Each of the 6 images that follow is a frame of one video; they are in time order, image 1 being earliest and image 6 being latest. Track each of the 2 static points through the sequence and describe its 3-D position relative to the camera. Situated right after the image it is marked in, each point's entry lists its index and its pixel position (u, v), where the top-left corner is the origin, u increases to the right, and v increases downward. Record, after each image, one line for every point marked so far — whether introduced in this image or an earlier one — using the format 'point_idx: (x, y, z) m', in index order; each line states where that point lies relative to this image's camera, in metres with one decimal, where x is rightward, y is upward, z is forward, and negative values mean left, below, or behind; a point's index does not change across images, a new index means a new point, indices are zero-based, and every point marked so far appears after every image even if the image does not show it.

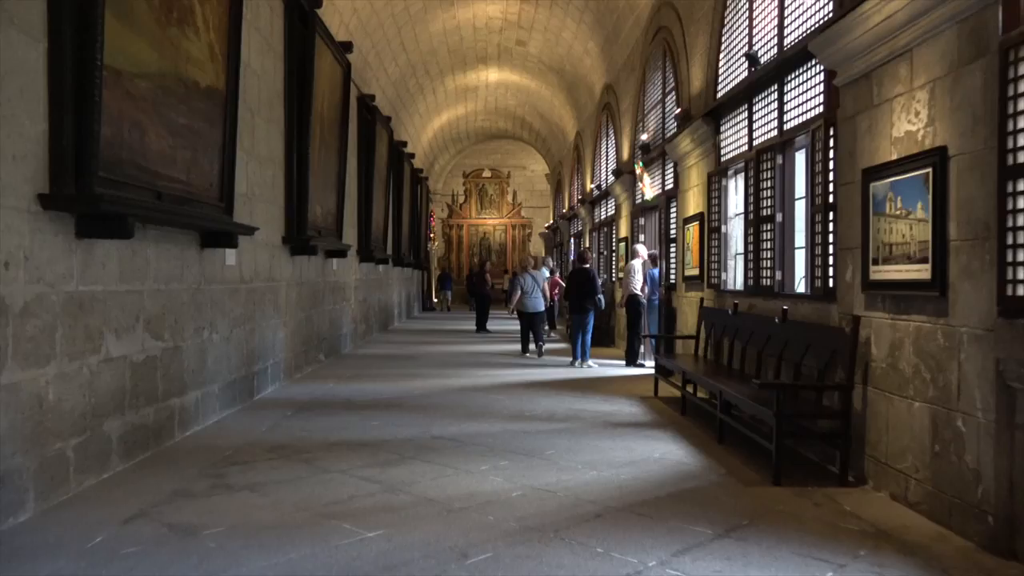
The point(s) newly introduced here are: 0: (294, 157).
0: (-3.4, +2.0, +9.1) m
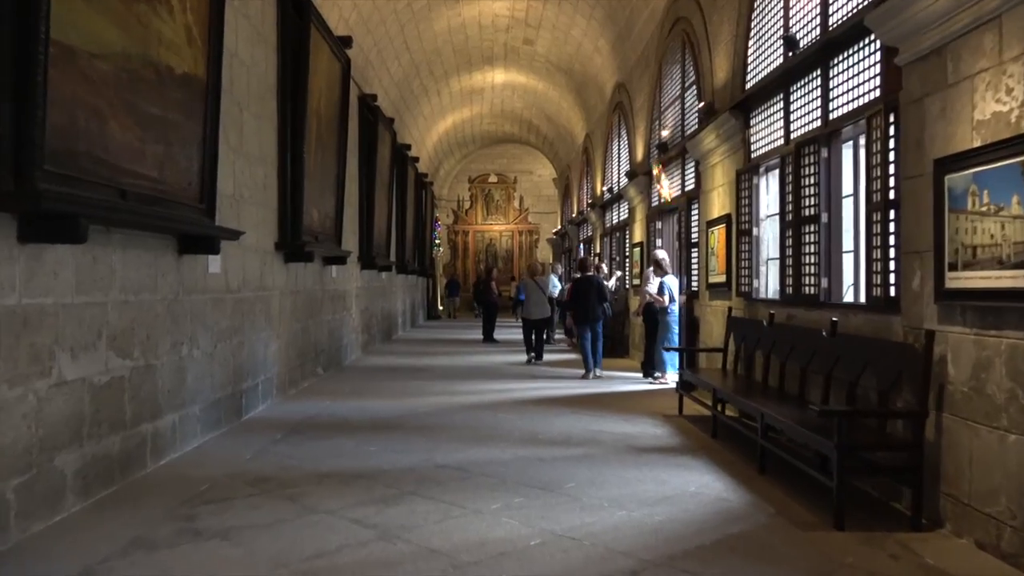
0: (-3.2, +1.9, +8.5) m
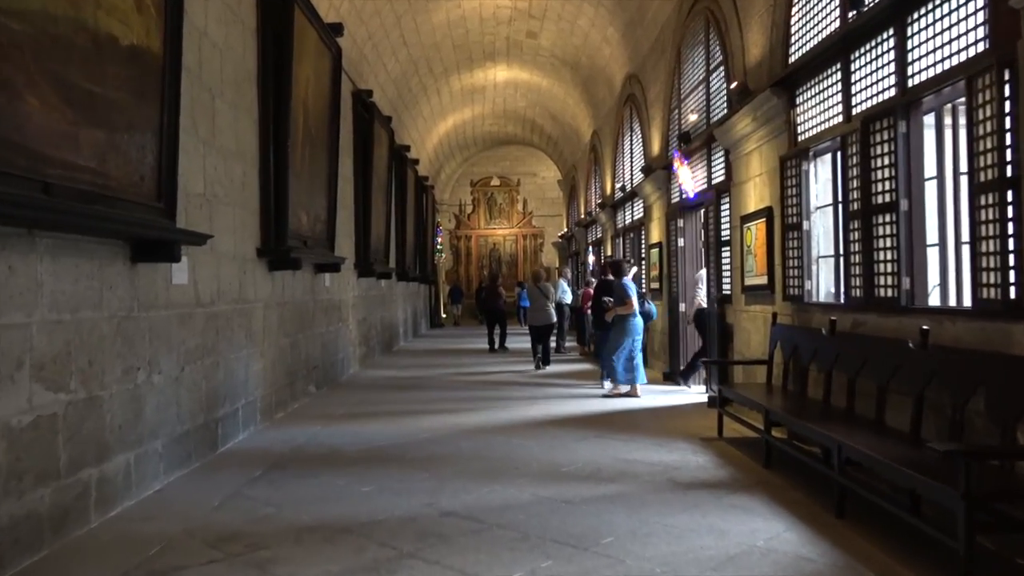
0: (-3.1, +1.8, +7.6) m
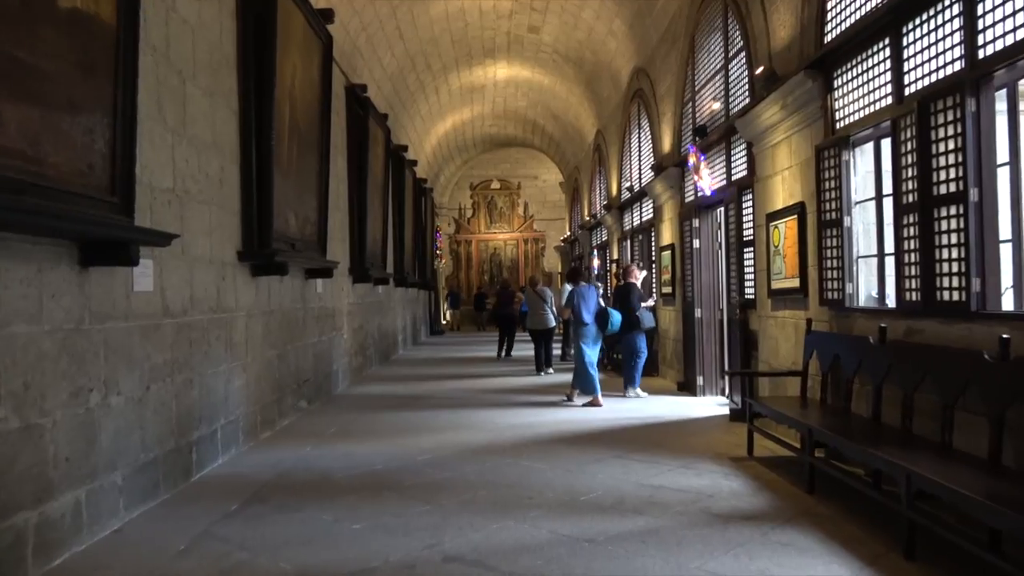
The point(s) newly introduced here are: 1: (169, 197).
0: (-3.0, +1.7, +6.9) m
1: (-3.1, +0.8, +5.4) m
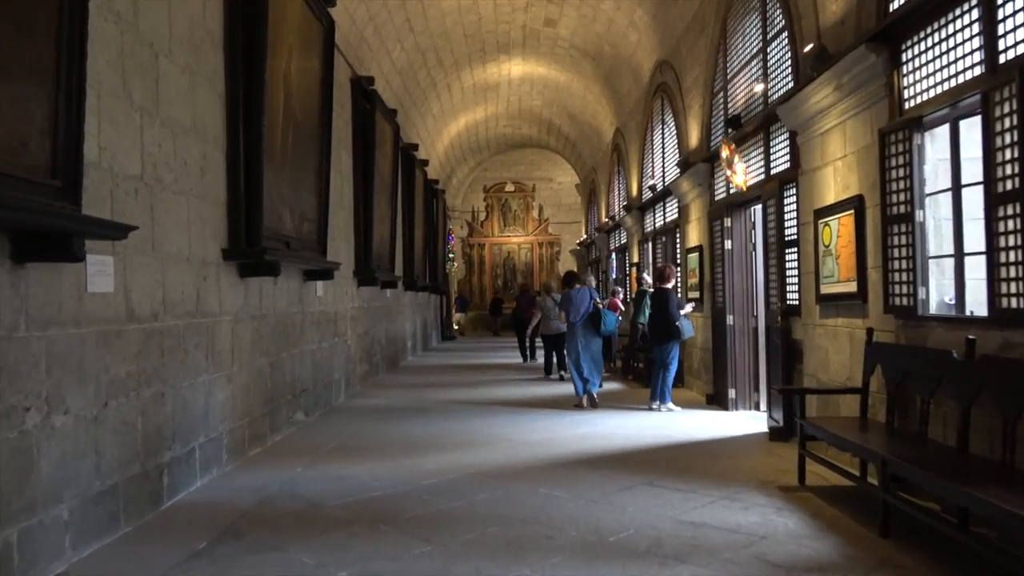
0: (-2.9, +1.7, +6.3) m
1: (-3.0, +0.8, +4.7) m
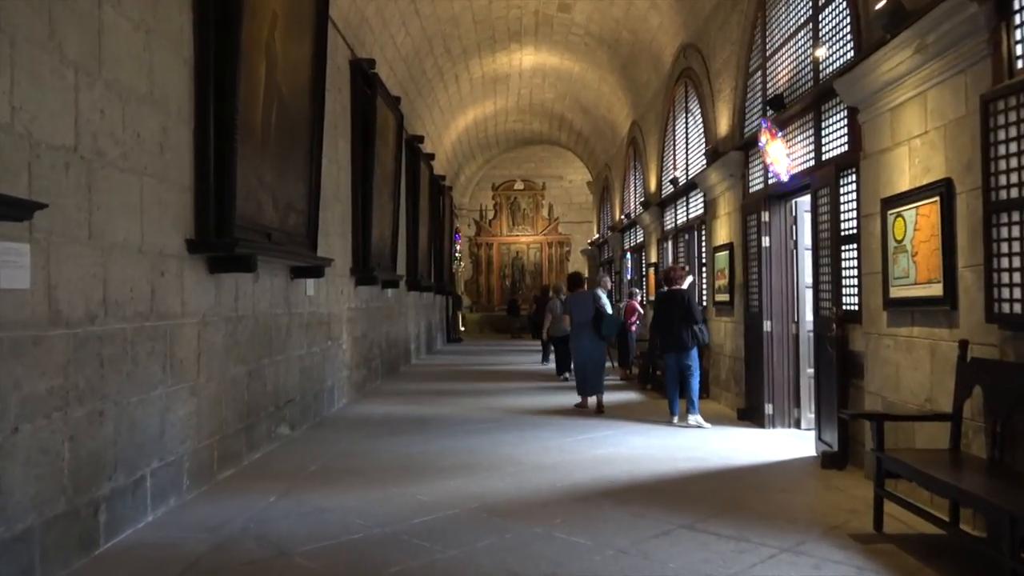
0: (-2.7, +1.7, +5.4) m
1: (-2.9, +0.8, +3.8) m
